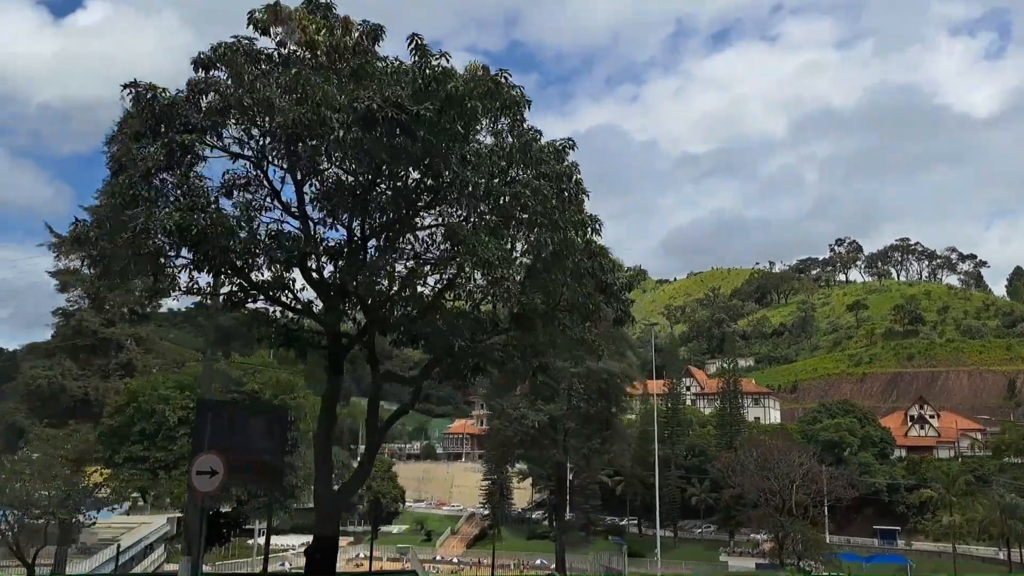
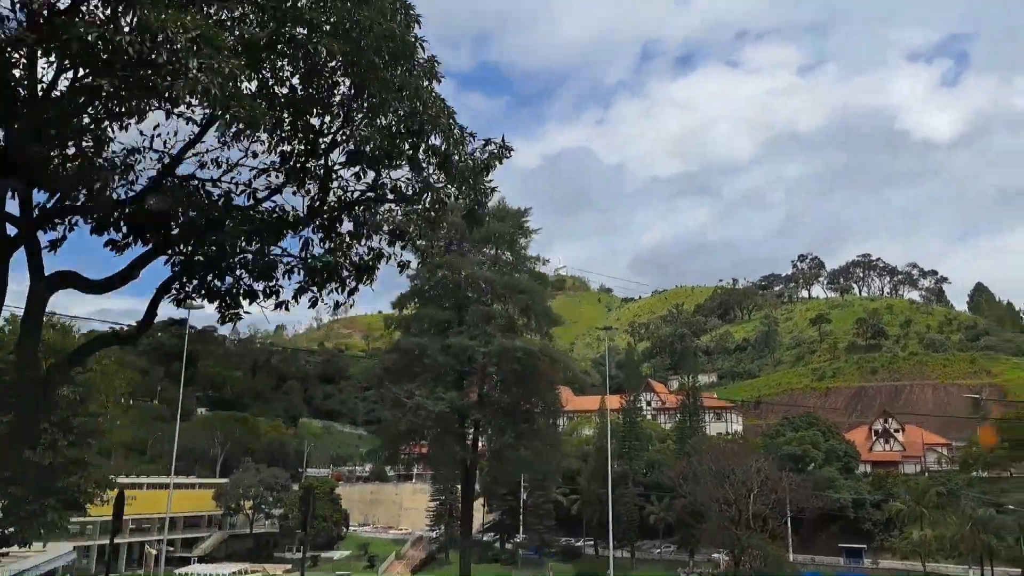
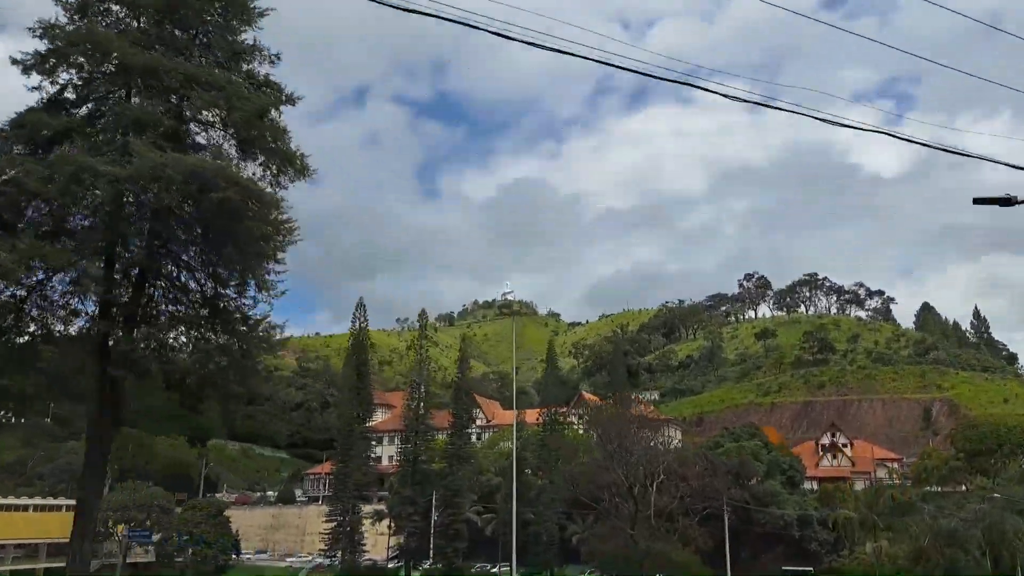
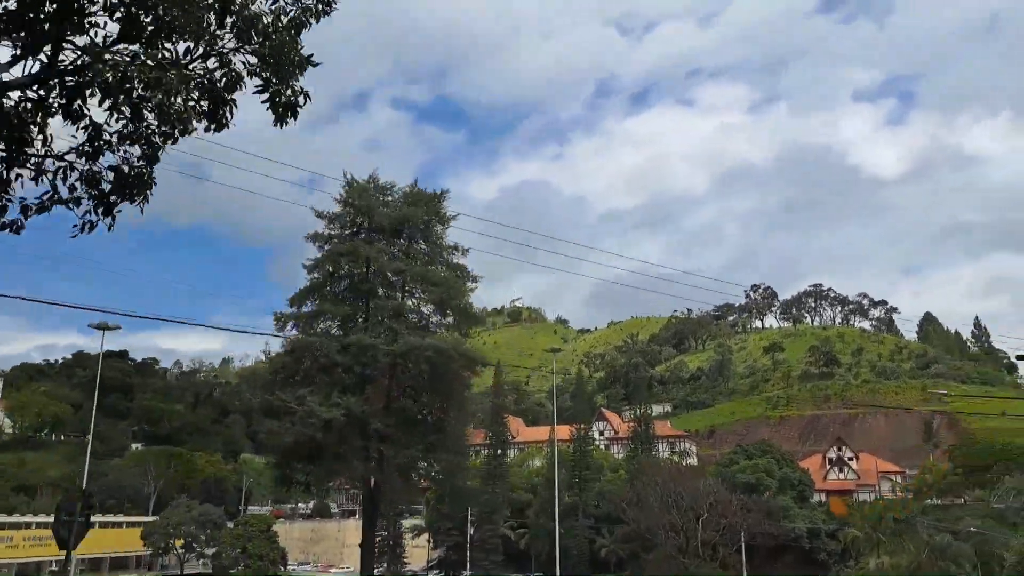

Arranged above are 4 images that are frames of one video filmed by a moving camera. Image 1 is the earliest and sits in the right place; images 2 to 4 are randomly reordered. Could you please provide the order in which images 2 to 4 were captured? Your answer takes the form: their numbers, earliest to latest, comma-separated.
2, 4, 3
